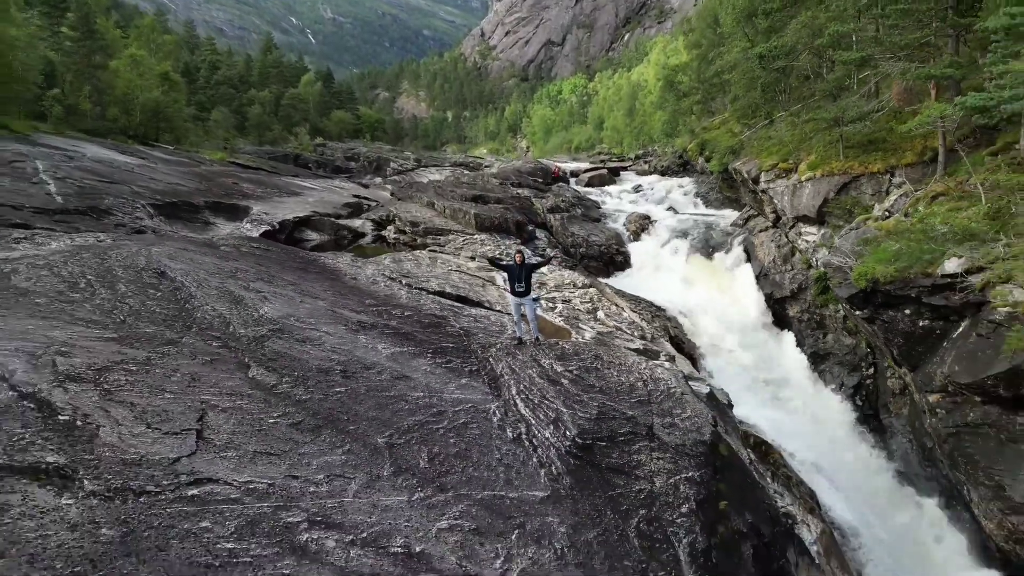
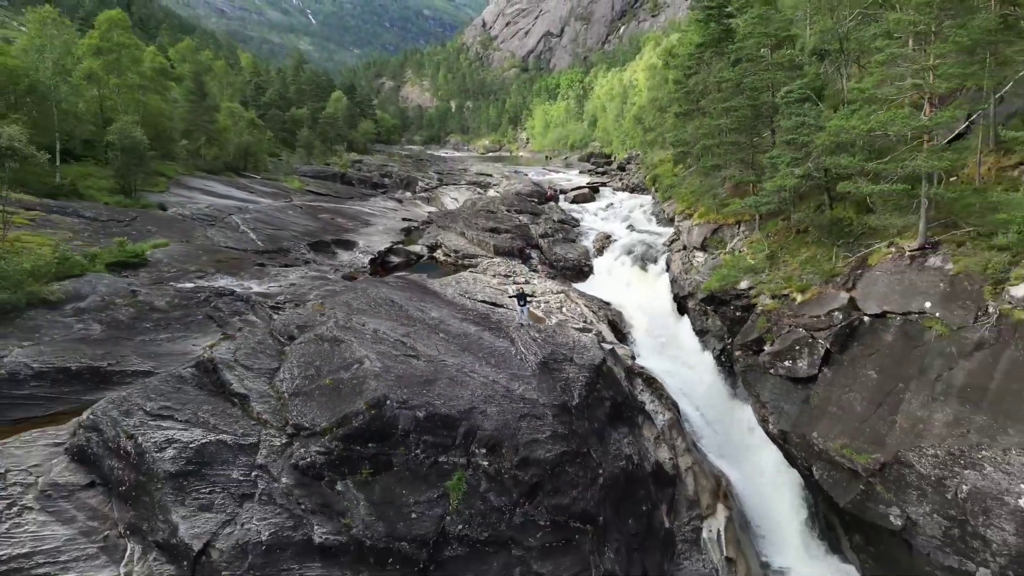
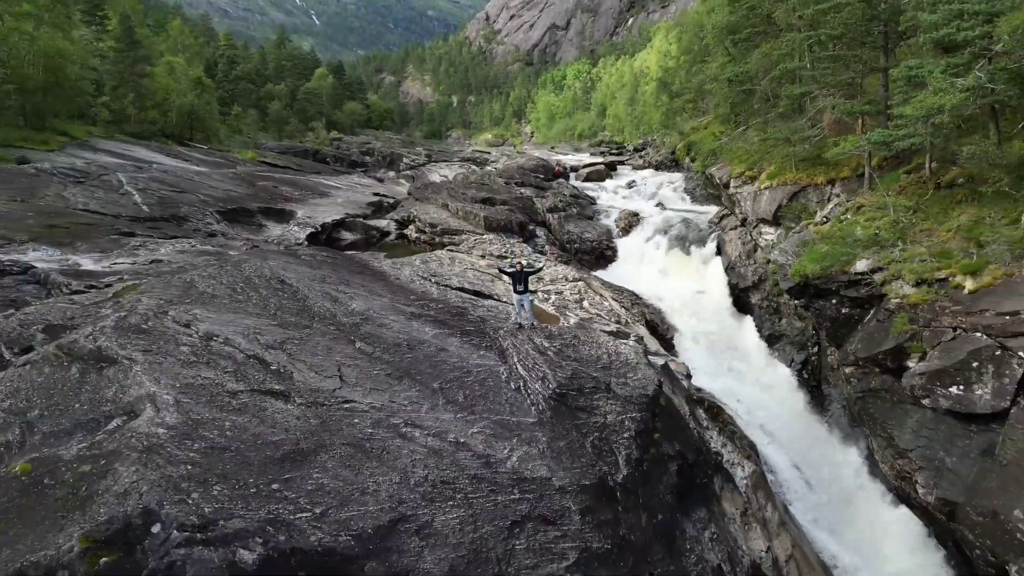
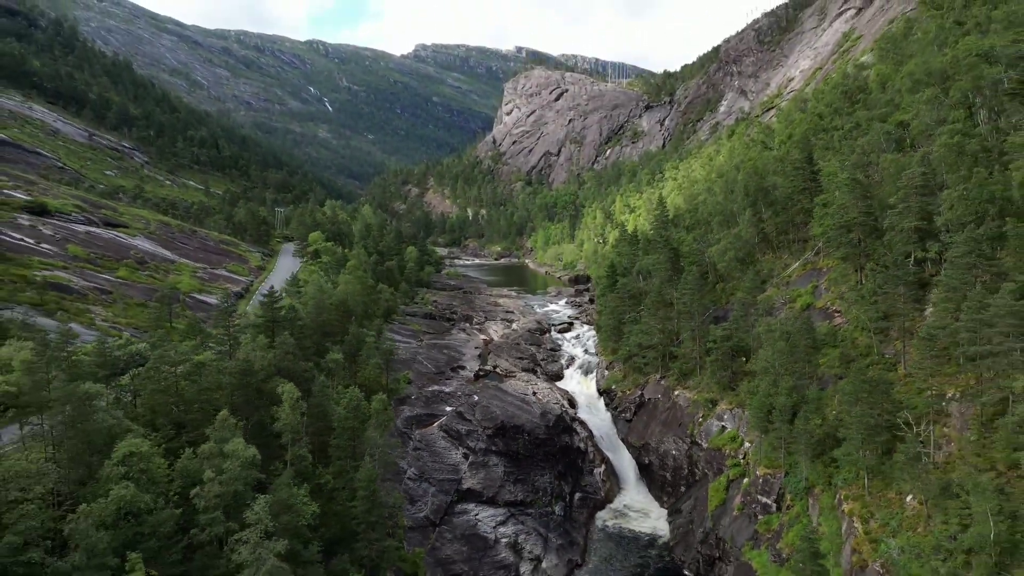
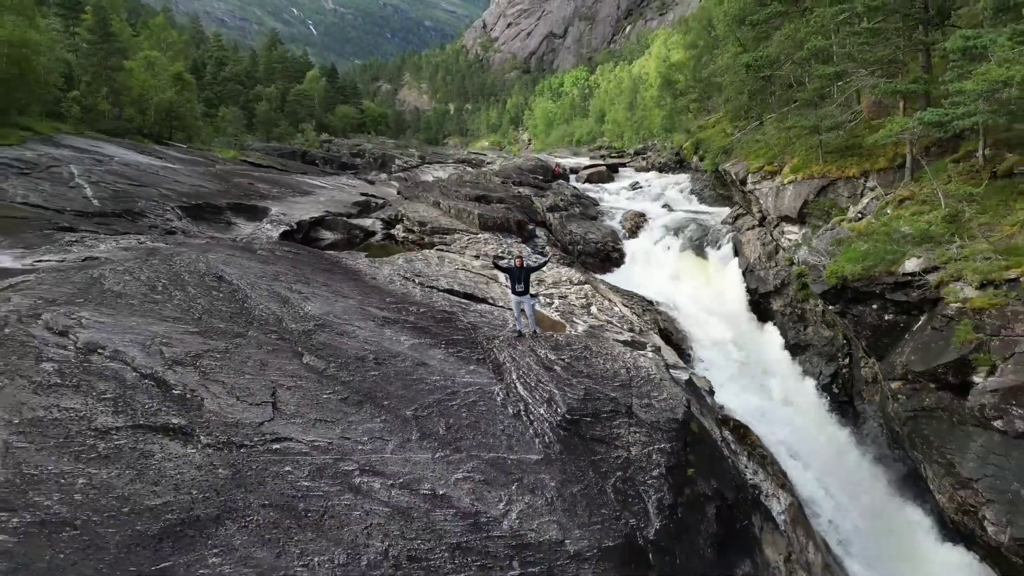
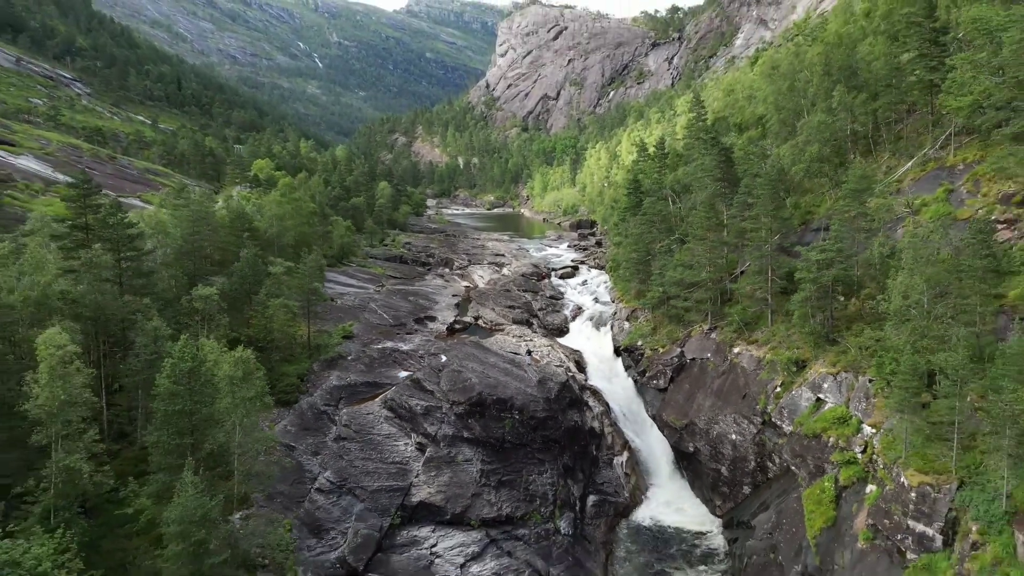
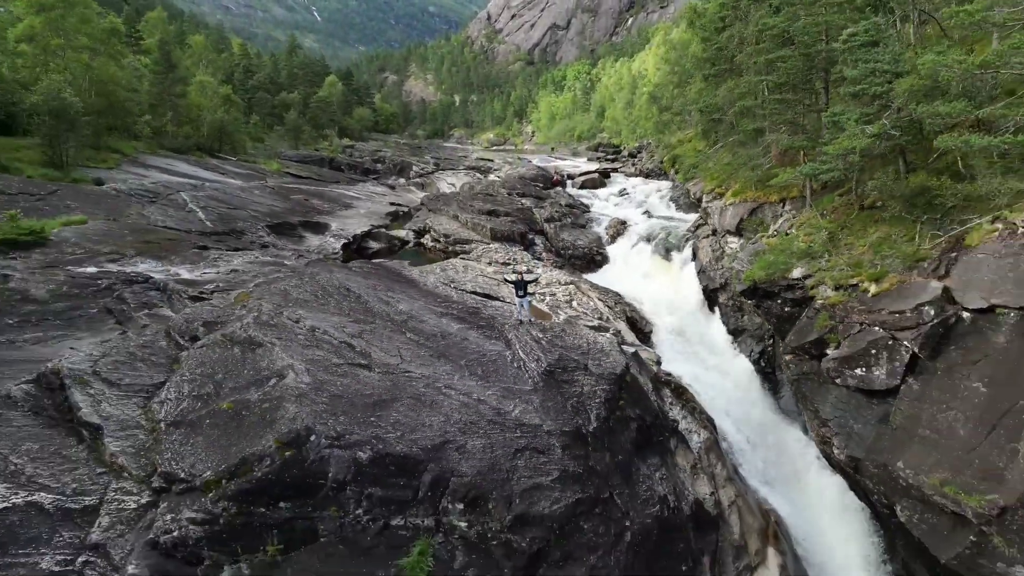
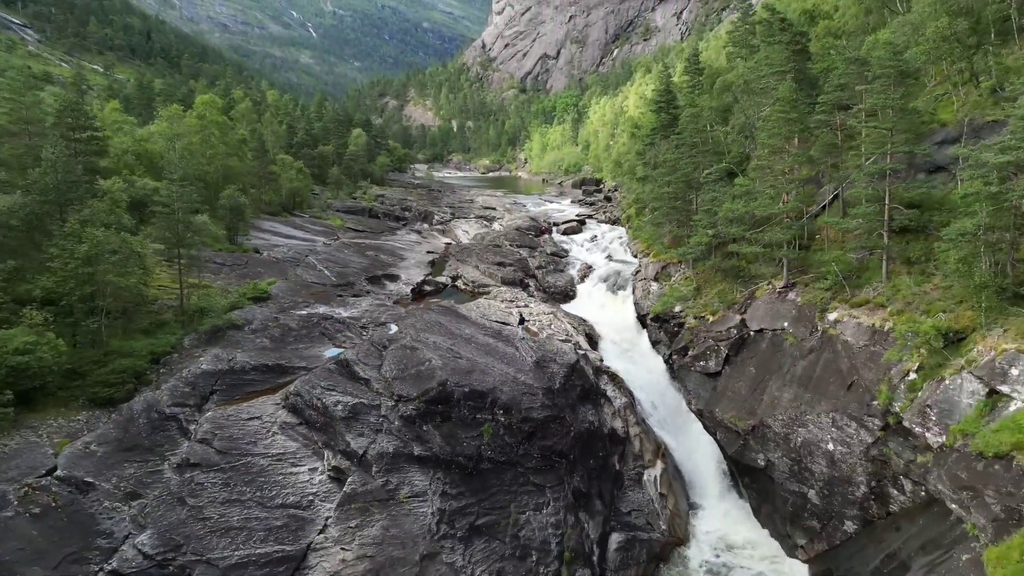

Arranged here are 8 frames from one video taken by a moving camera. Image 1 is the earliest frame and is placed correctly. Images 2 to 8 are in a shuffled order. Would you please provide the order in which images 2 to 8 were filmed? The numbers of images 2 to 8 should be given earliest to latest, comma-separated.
5, 3, 7, 2, 8, 6, 4
